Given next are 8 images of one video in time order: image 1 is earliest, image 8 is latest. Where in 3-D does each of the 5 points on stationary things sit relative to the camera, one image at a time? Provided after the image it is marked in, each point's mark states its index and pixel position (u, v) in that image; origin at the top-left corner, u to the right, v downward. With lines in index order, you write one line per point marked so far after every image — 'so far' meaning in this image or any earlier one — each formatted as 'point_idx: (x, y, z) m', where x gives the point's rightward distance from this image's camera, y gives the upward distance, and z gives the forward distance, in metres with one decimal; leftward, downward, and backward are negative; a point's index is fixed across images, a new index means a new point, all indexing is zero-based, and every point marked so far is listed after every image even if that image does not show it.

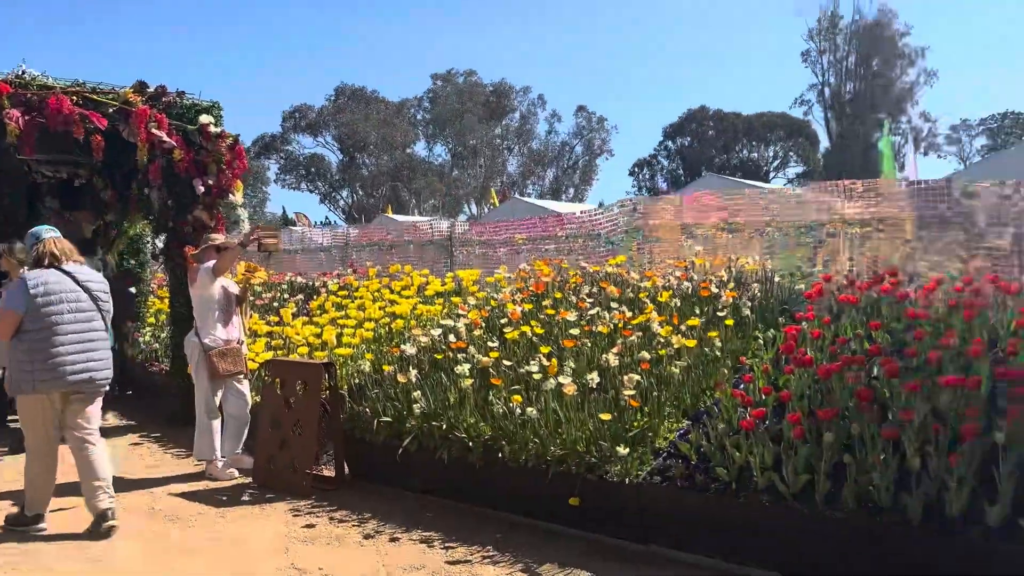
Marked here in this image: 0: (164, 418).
0: (-3.1, -1.2, +7.3) m
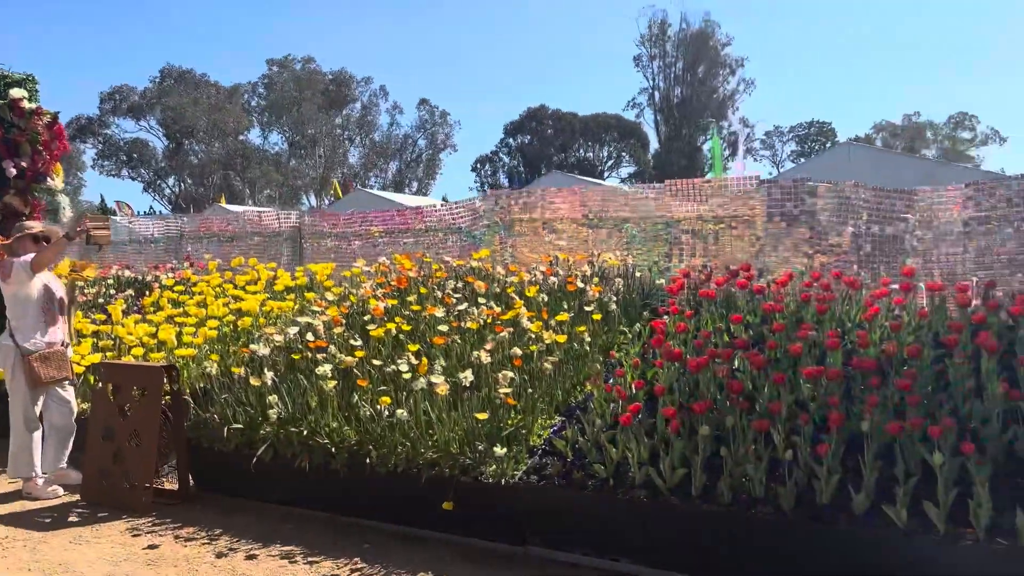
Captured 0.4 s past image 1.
0: (-4.3, -1.1, +6.5) m
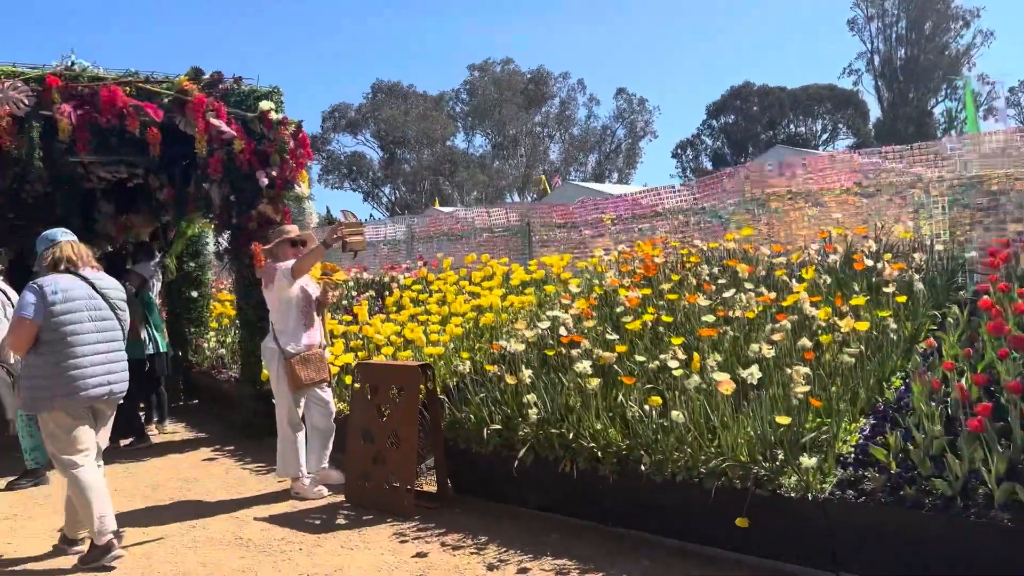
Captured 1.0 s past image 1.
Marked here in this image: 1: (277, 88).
0: (-2.3, -1.2, +6.9) m
1: (-1.9, +1.6, +6.8) m
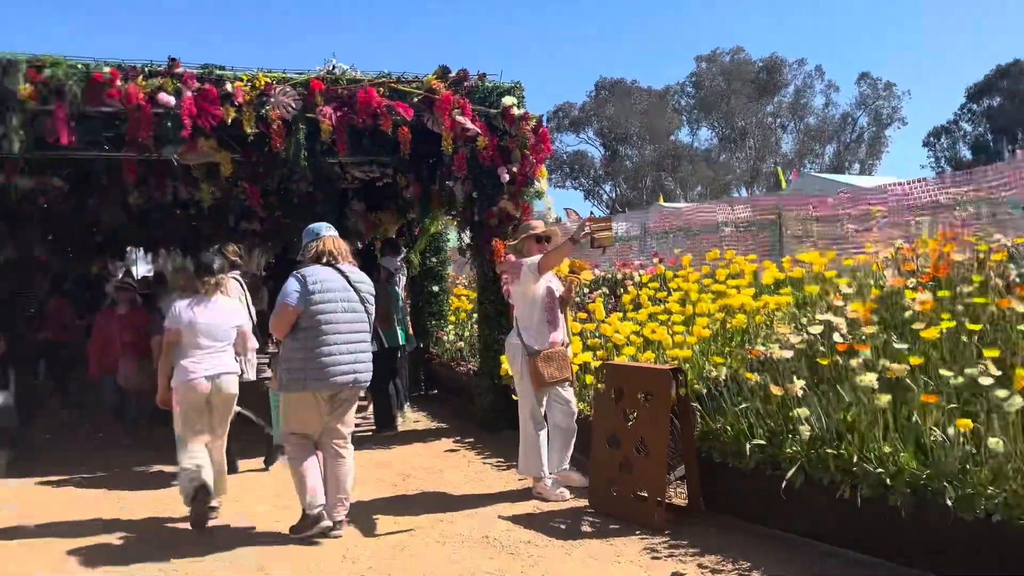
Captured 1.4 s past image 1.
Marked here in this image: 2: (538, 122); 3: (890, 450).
0: (-0.3, -1.1, +7.0) m
1: (+0.1, +1.7, +6.8) m
2: (+0.2, +1.3, +6.6) m
3: (+1.5, -0.6, +3.2) m
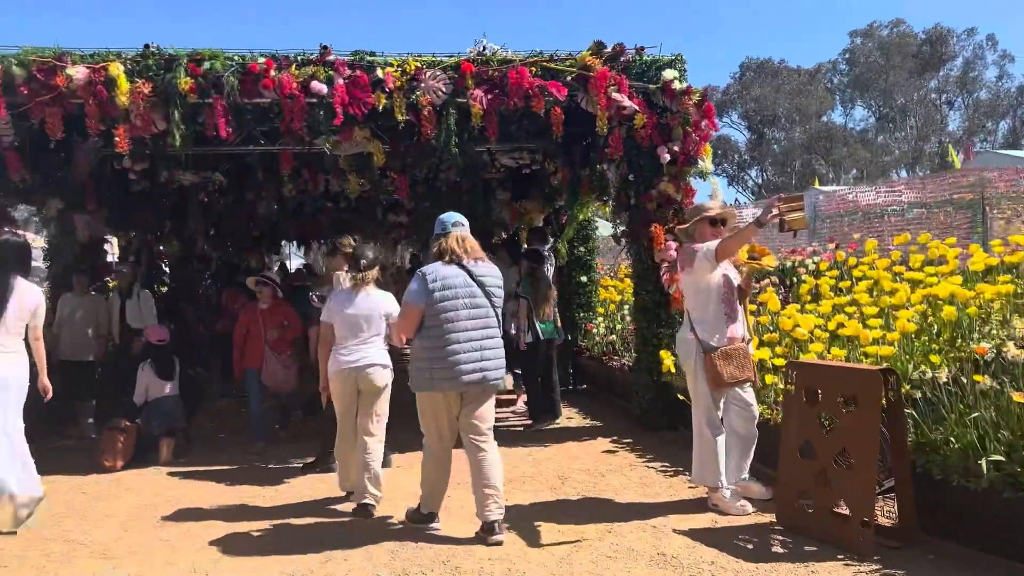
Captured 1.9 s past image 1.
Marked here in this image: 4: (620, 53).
0: (+1.0, -1.1, +6.5) m
1: (+1.3, +1.8, +6.3) m
2: (+1.4, +1.4, +6.1) m
3: (+2.1, -0.6, +2.6) m
4: (+0.8, +1.7, +6.0) m
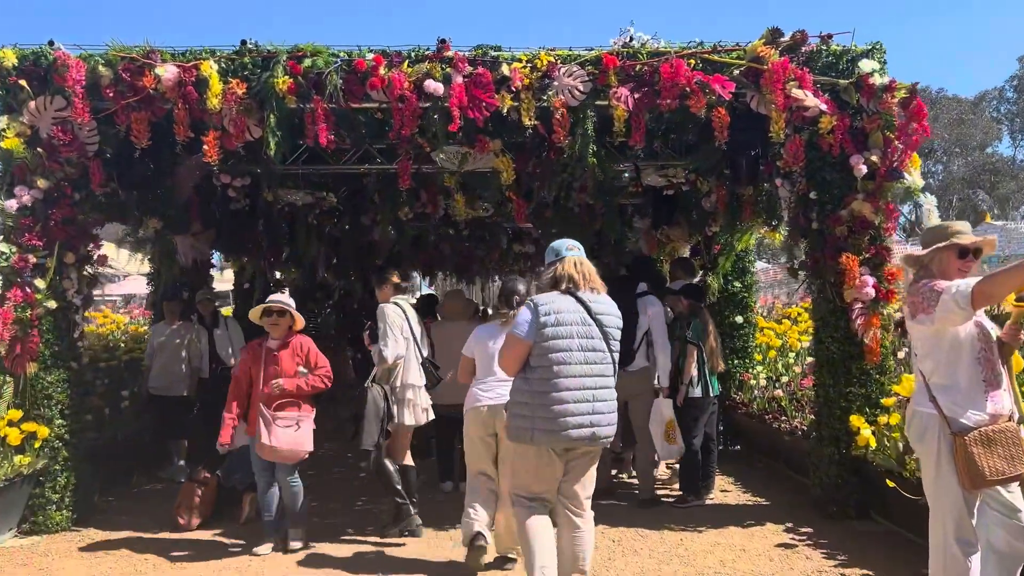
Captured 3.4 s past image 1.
0: (+1.9, -1.3, +5.2) m
1: (+2.2, +1.5, +5.0) m
2: (+2.3, +1.1, +4.8) m
3: (+2.4, -0.7, +1.1) m
4: (+1.7, +1.5, +4.9) m
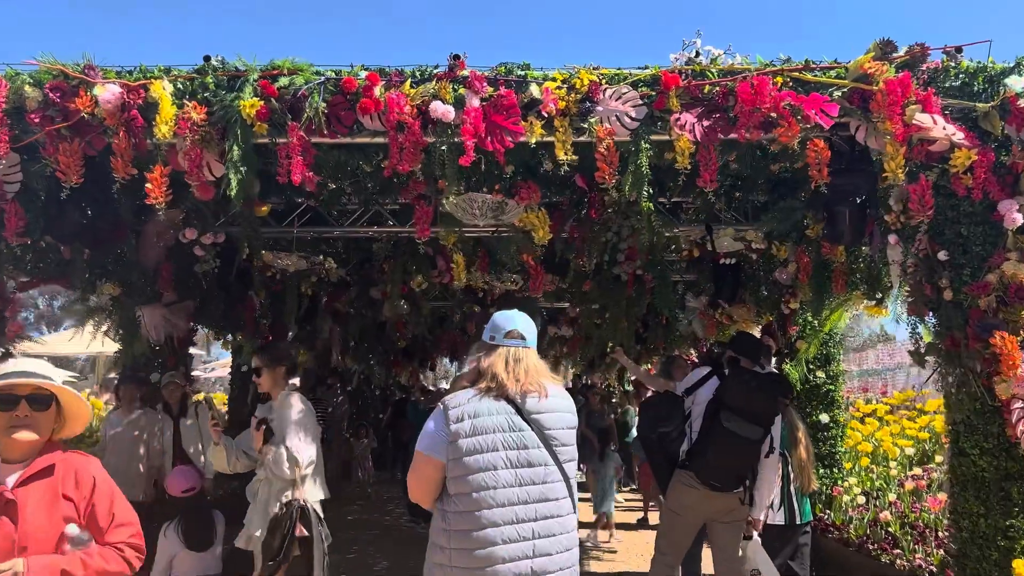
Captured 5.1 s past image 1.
0: (+2.0, -1.8, +3.7) m
1: (+2.4, +1.1, +3.8) m
2: (+2.4, +0.7, +3.6) m
3: (+2.4, -0.7, -0.3) m
4: (+1.8, +1.1, +3.7) m
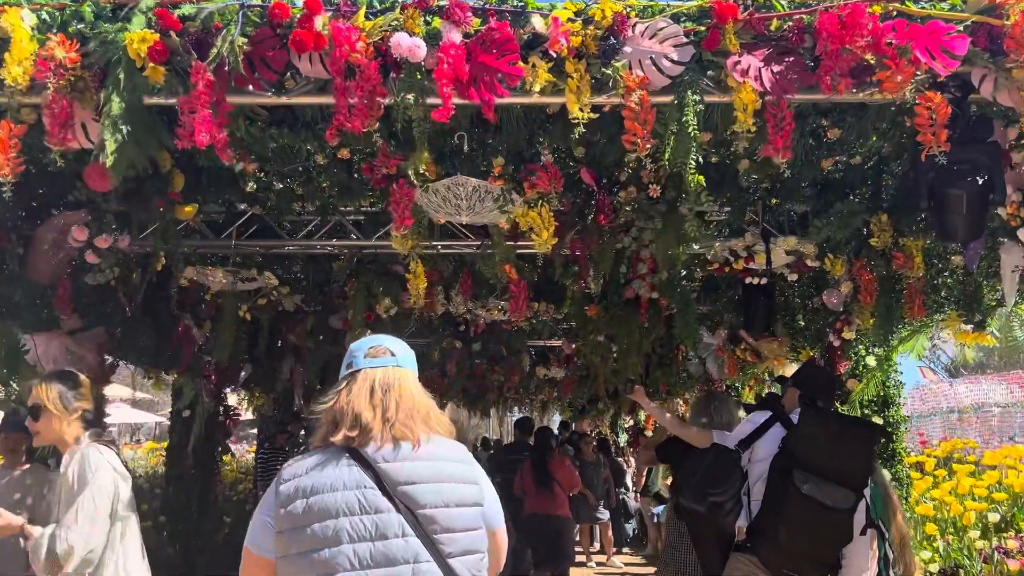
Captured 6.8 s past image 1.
0: (+2.0, -1.8, +2.6) m
1: (+2.4, +1.0, +2.8) m
2: (+2.4, +0.7, +2.6) m
3: (+2.4, -0.5, -1.3) m
4: (+1.8, +1.0, +2.7) m
